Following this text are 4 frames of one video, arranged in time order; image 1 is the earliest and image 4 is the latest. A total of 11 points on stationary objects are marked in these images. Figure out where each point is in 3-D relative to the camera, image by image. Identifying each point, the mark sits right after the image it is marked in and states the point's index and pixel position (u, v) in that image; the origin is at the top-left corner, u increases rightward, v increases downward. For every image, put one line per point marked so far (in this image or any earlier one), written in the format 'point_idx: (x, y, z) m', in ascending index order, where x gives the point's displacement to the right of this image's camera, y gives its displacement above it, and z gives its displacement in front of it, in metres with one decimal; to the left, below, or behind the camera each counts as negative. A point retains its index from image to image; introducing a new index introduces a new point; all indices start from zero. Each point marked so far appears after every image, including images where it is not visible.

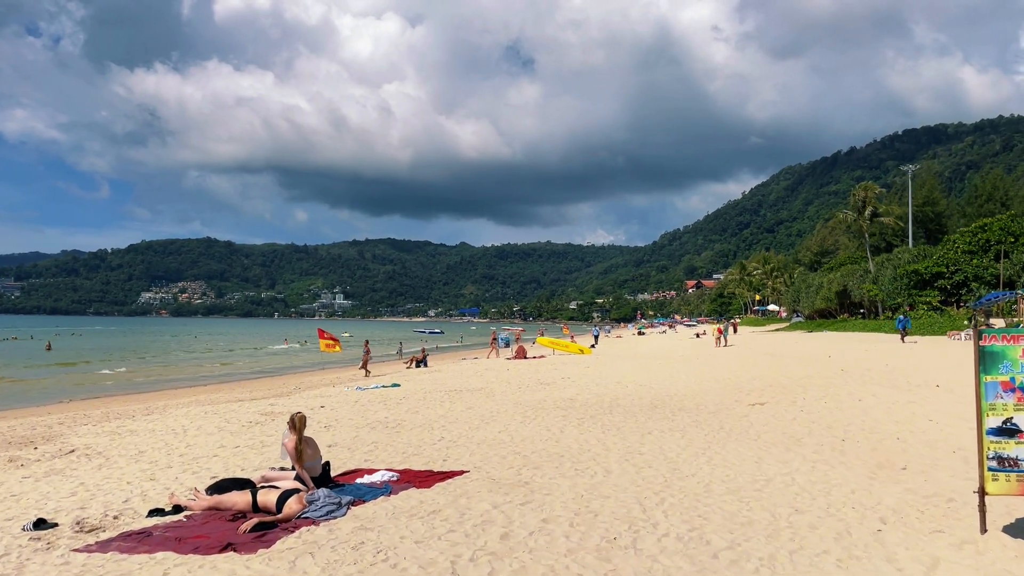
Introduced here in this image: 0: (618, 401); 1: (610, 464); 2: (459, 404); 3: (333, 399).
0: (+1.9, -2.0, +13.7) m
1: (+1.0, -1.7, +7.6) m
2: (-0.9, -2.0, +13.8) m
3: (-4.0, -2.5, +17.1) m
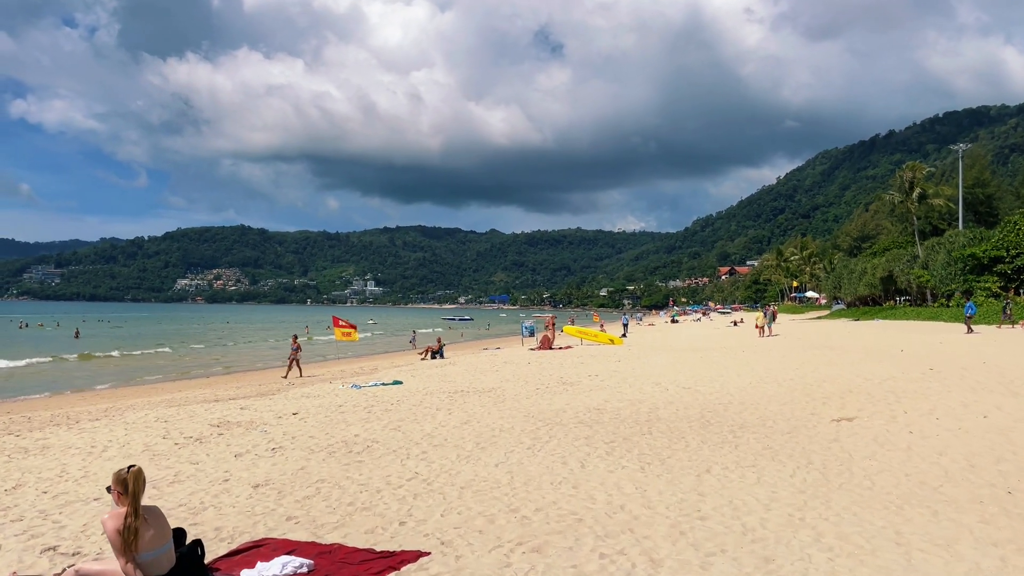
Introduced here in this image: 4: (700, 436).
0: (+2.0, -1.7, +10.7) m
1: (+0.9, -1.6, +4.7) m
2: (-0.8, -1.8, +10.9) m
3: (-3.7, -2.1, +14.3) m
4: (+2.1, -1.7, +8.9) m
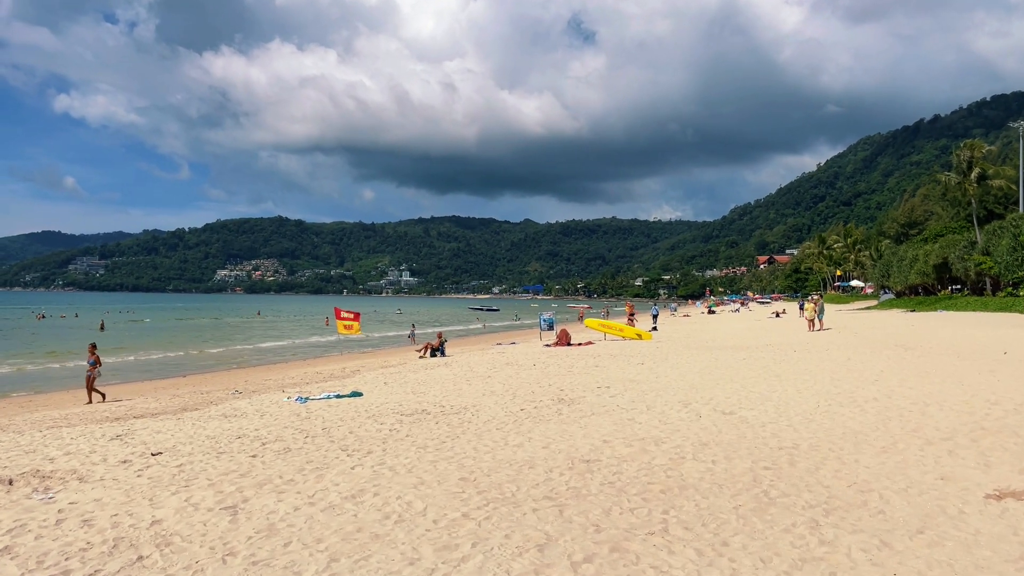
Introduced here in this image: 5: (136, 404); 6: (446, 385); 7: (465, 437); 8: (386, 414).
0: (+1.5, -1.6, +6.6) m
1: (+0.1, -1.5, +0.6) m
2: (-1.3, -1.6, +6.9) m
3: (-4.1, -1.9, +10.5) m
4: (+1.5, -1.6, +4.8) m
5: (-7.7, -2.4, +15.9) m
6: (-1.4, -2.0, +16.4) m
7: (-0.5, -1.7, +8.8) m
8: (-1.9, -1.8, +11.4) m
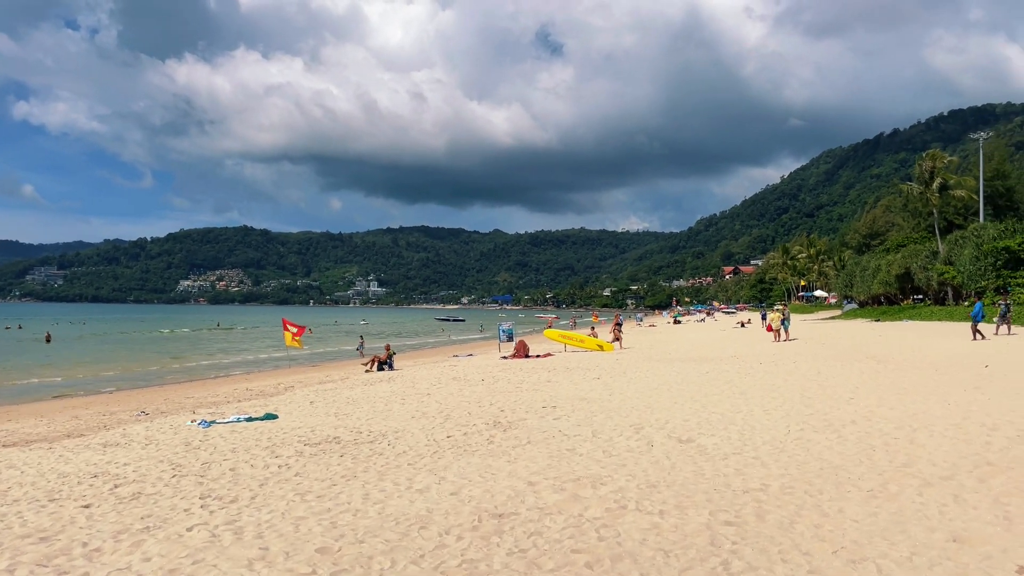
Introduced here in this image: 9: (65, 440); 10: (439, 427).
0: (+0.7, -1.6, +5.1) m
1: (-0.4, -1.4, -1.0) m
2: (-2.1, -1.6, +5.3) m
3: (-5.0, -2.0, +8.7) m
4: (+0.8, -1.6, +3.3) m
5: (-8.8, -2.5, +14.0) m
6: (-2.5, -2.2, +14.7) m
7: (-1.4, -1.7, +7.2) m
8: (-2.8, -1.9, +9.8) m
9: (-6.7, -2.3, +11.8) m
10: (-1.0, -1.9, +10.7) m
